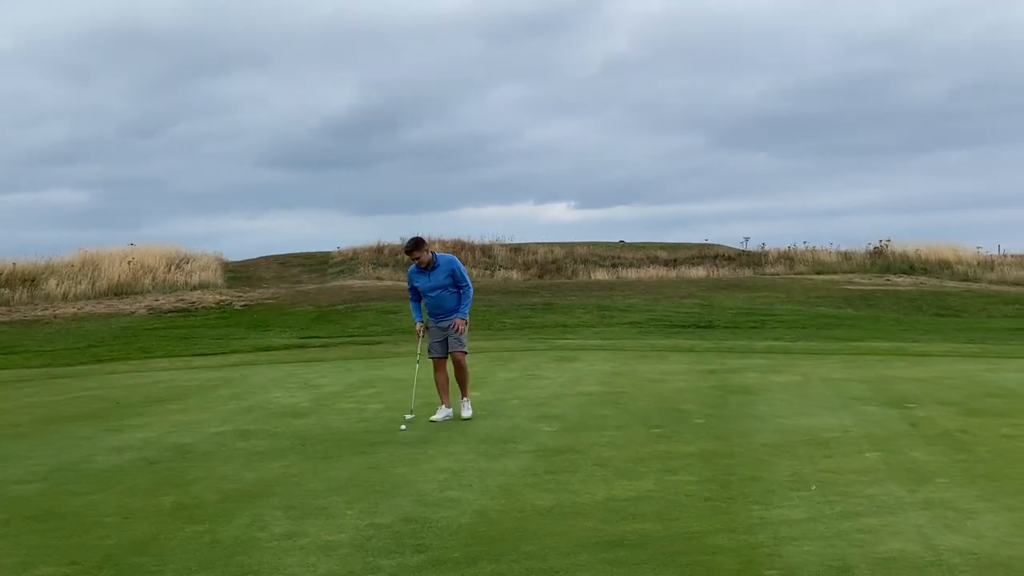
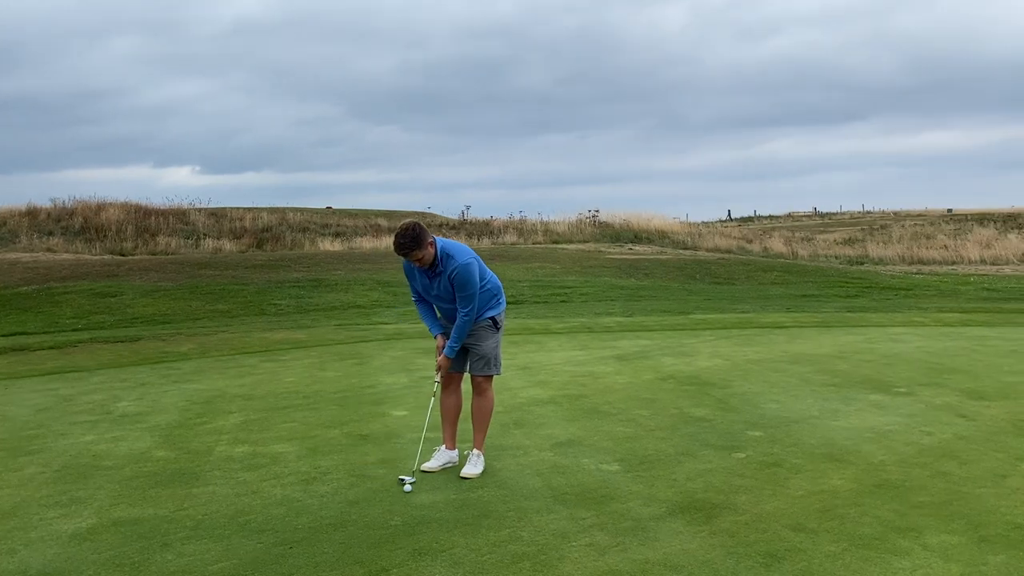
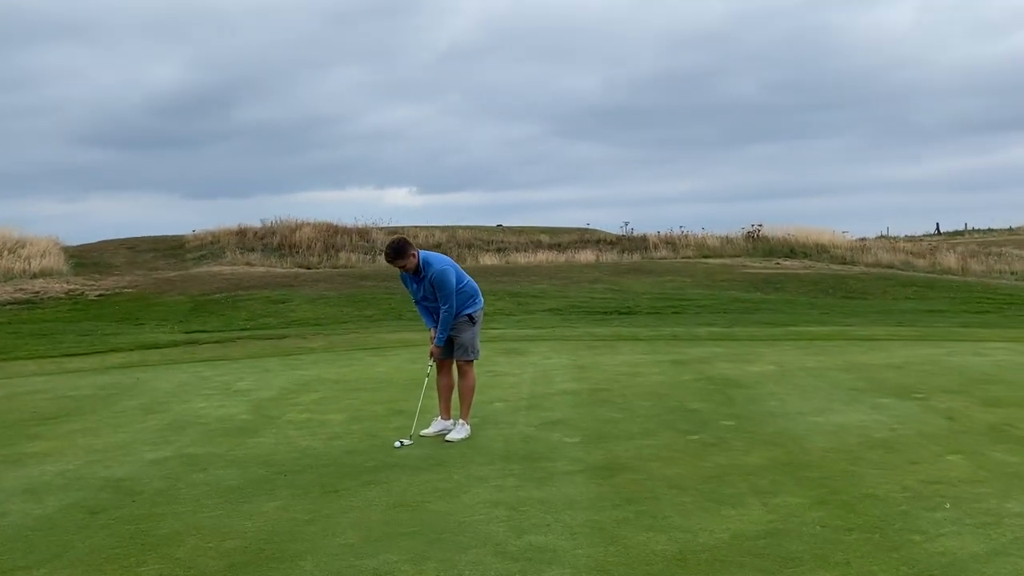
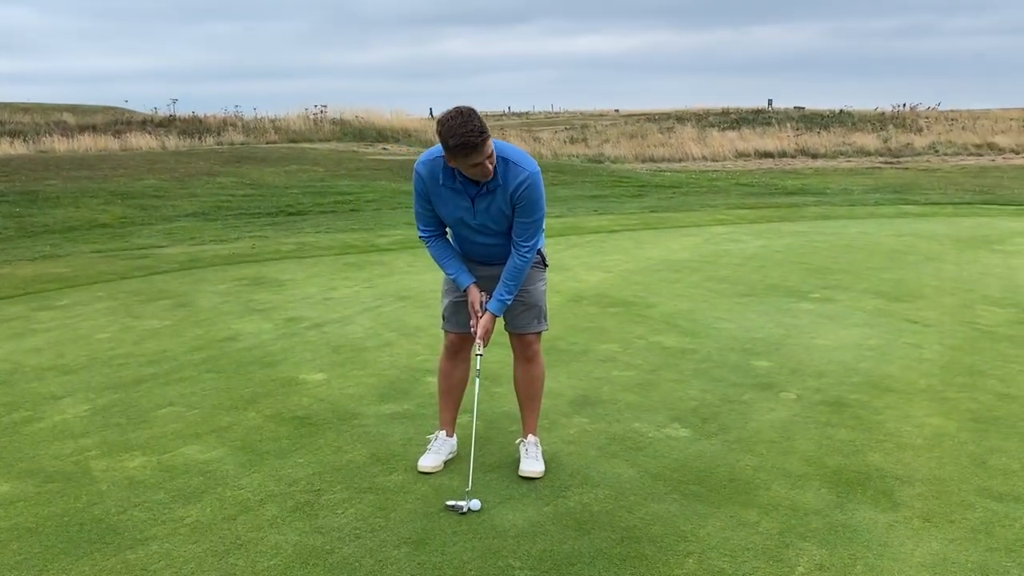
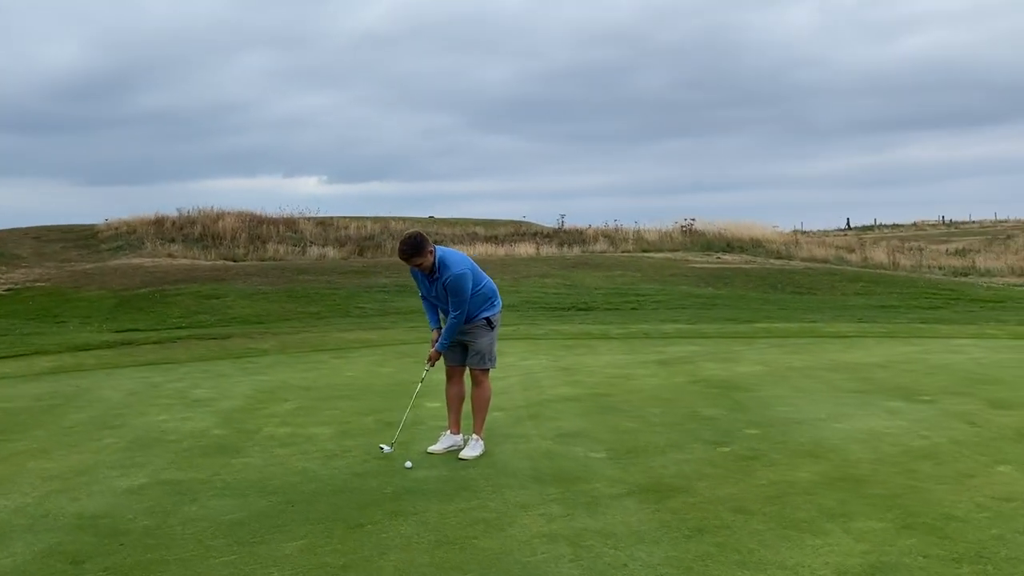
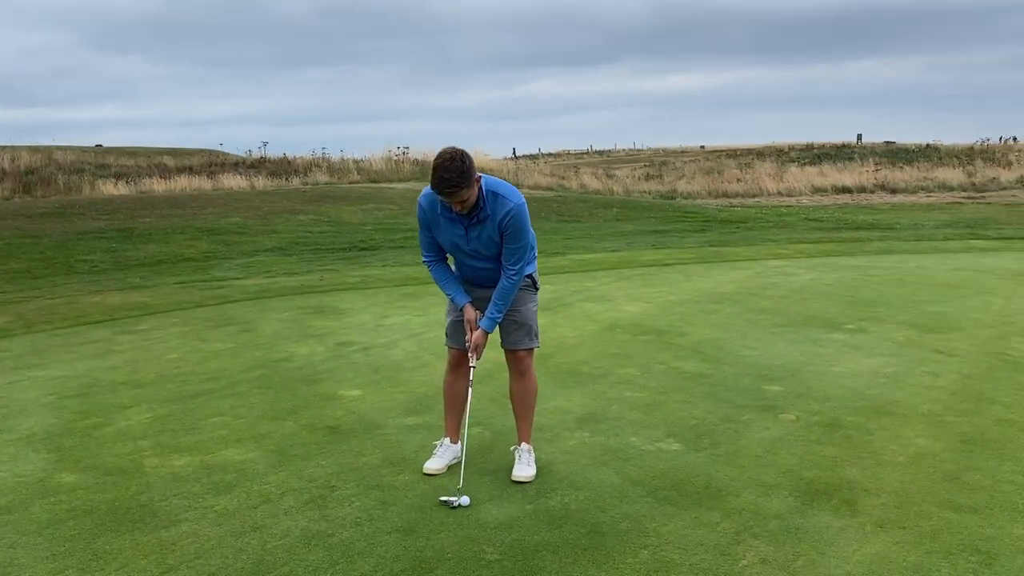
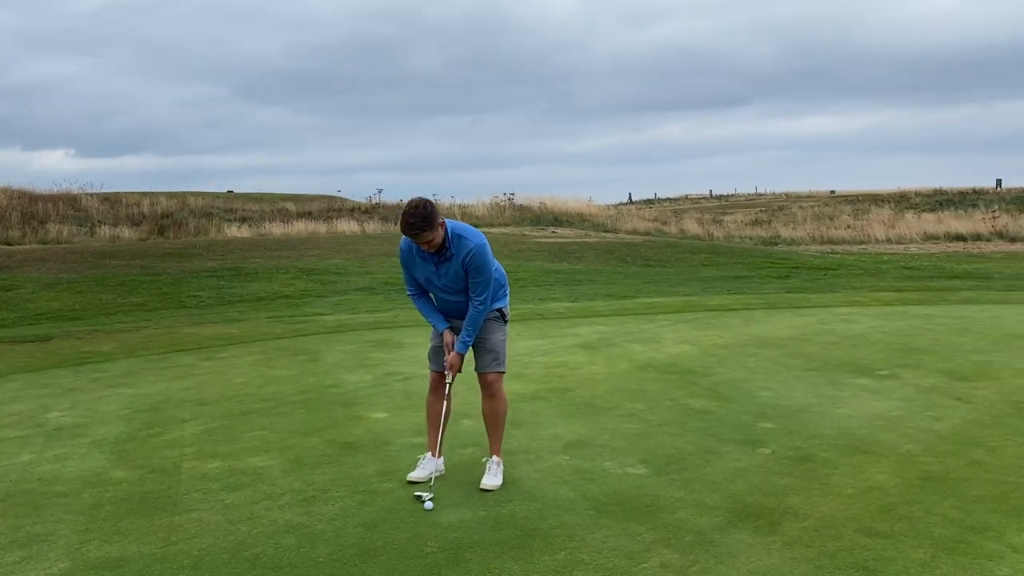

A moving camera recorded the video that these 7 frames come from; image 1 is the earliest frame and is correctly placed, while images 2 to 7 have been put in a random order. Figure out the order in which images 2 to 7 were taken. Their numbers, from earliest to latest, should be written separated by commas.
3, 5, 2, 7, 6, 4
